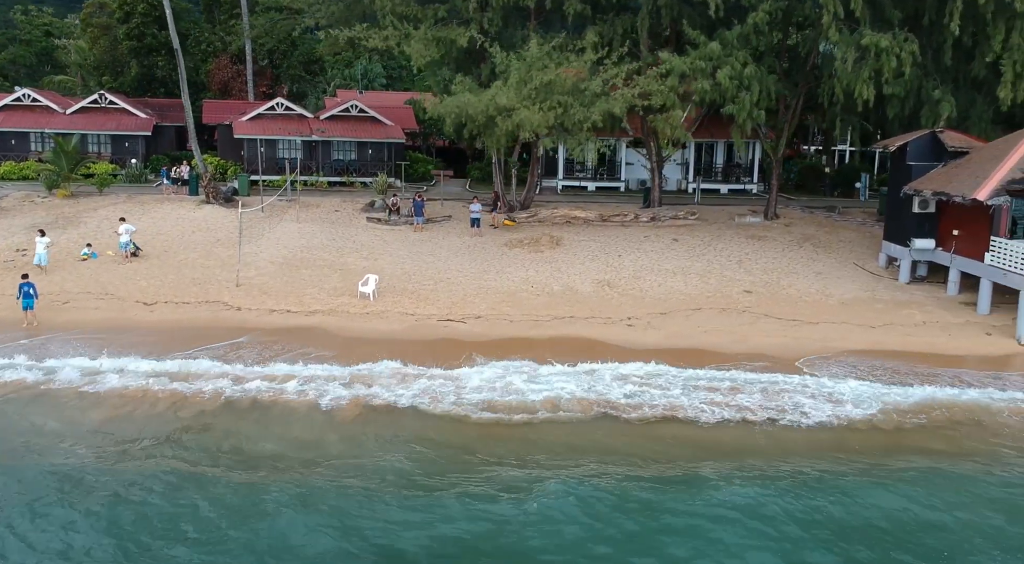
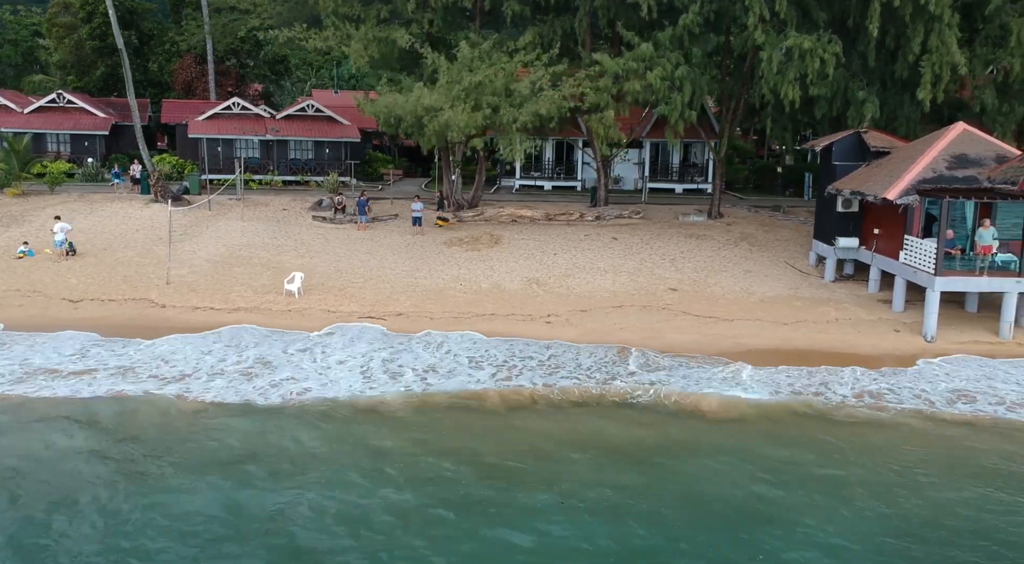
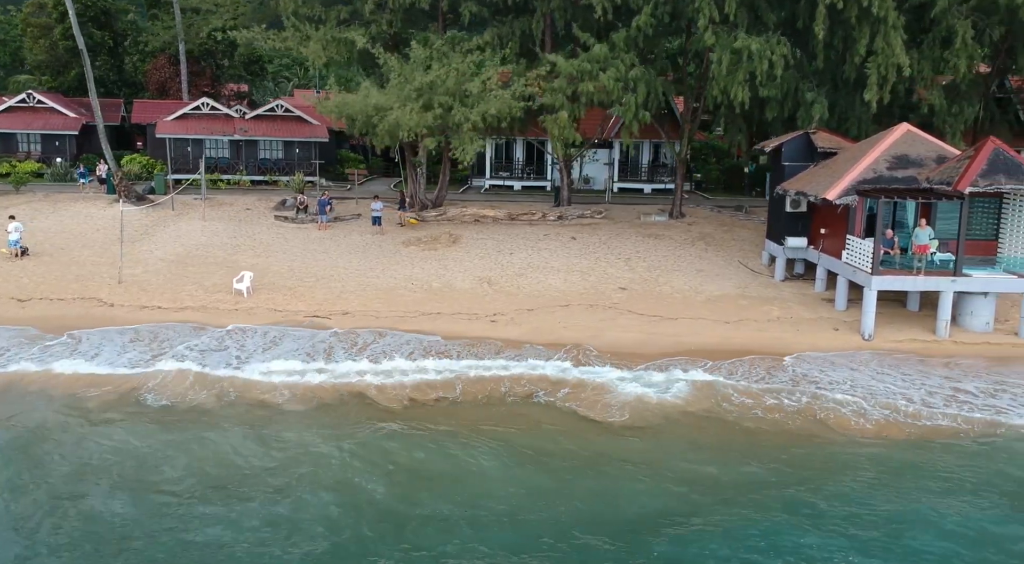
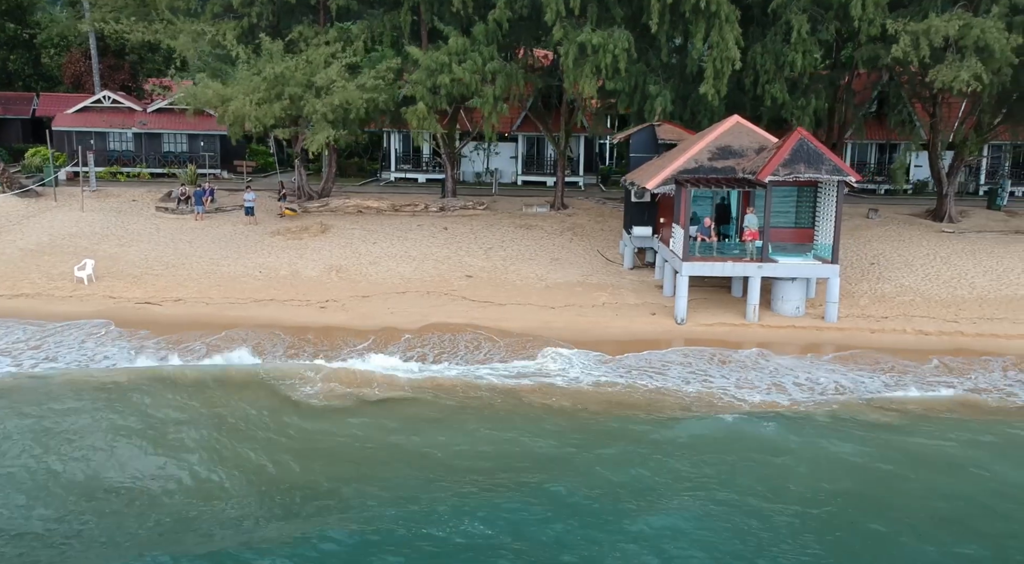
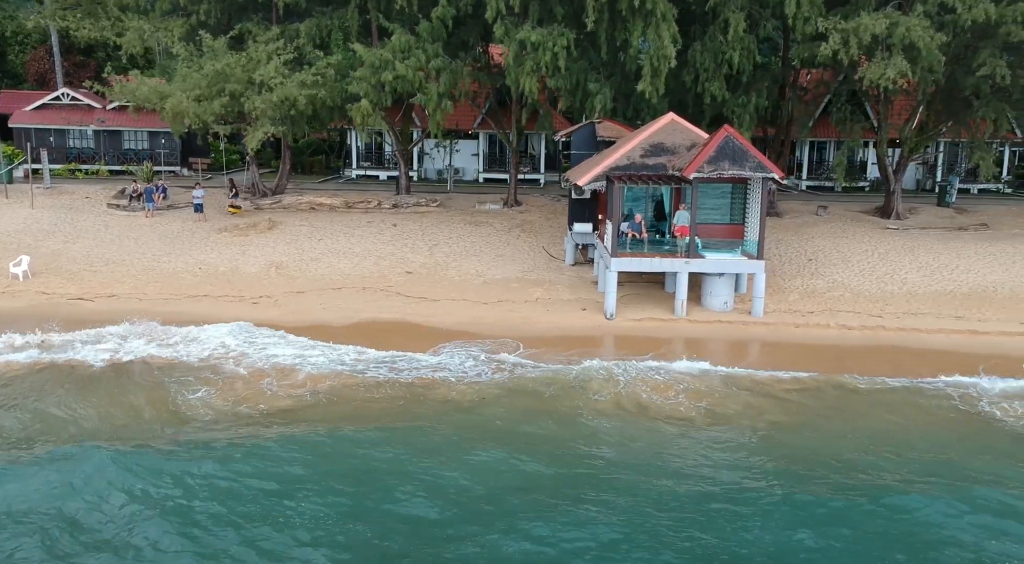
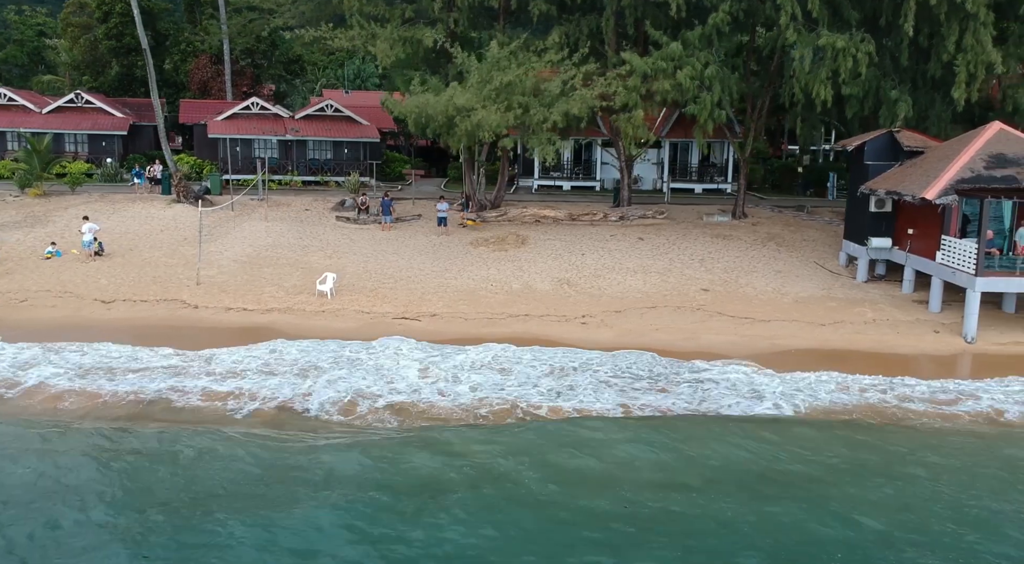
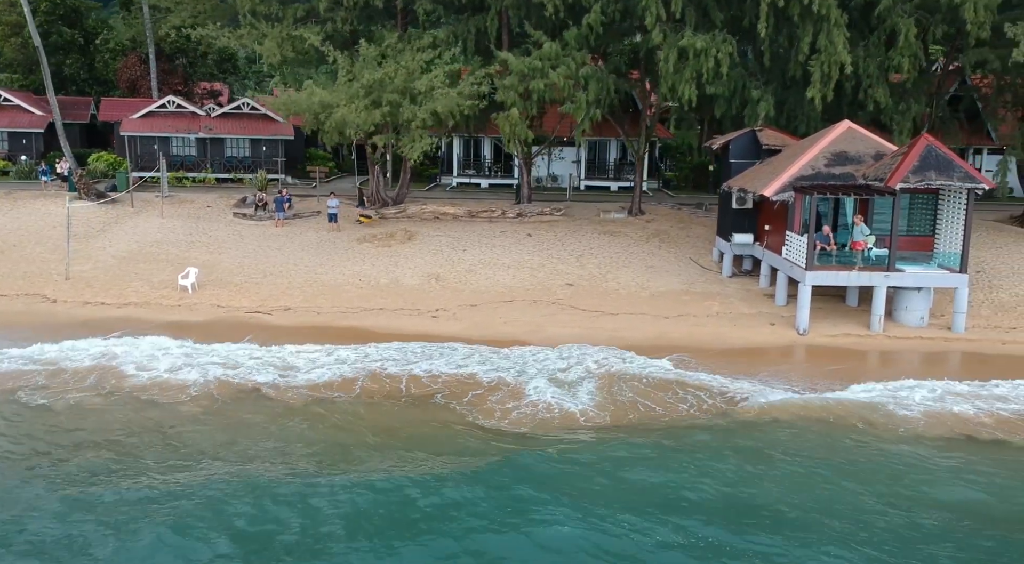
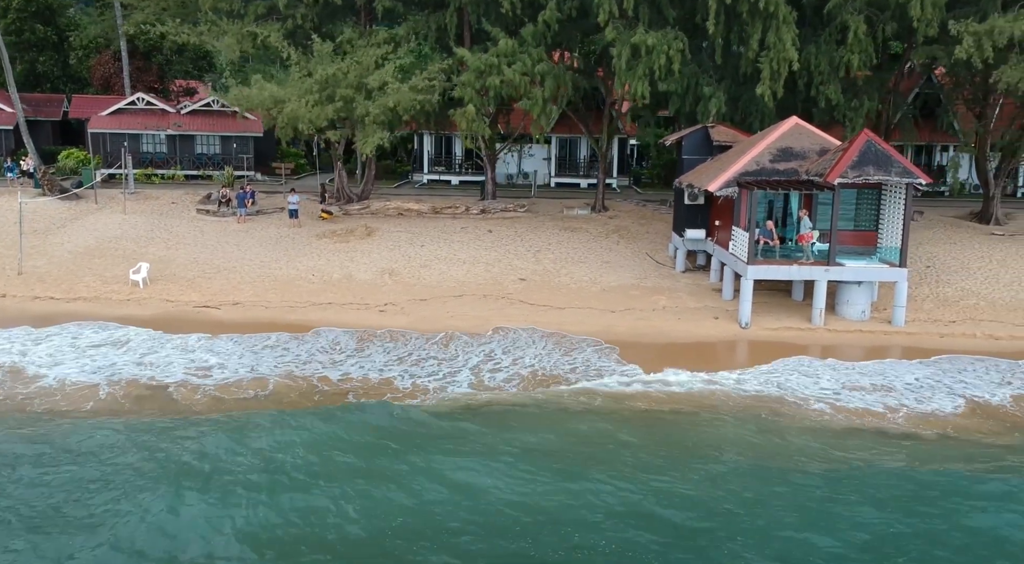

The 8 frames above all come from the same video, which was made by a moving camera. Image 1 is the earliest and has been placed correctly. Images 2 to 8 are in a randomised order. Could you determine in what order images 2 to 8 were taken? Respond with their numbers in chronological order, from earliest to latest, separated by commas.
6, 2, 3, 7, 8, 4, 5
